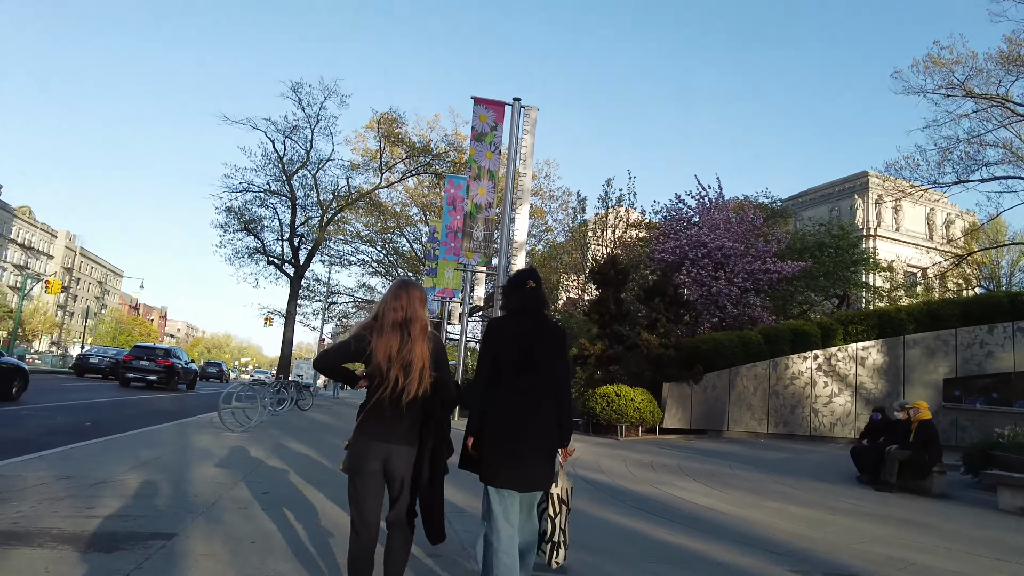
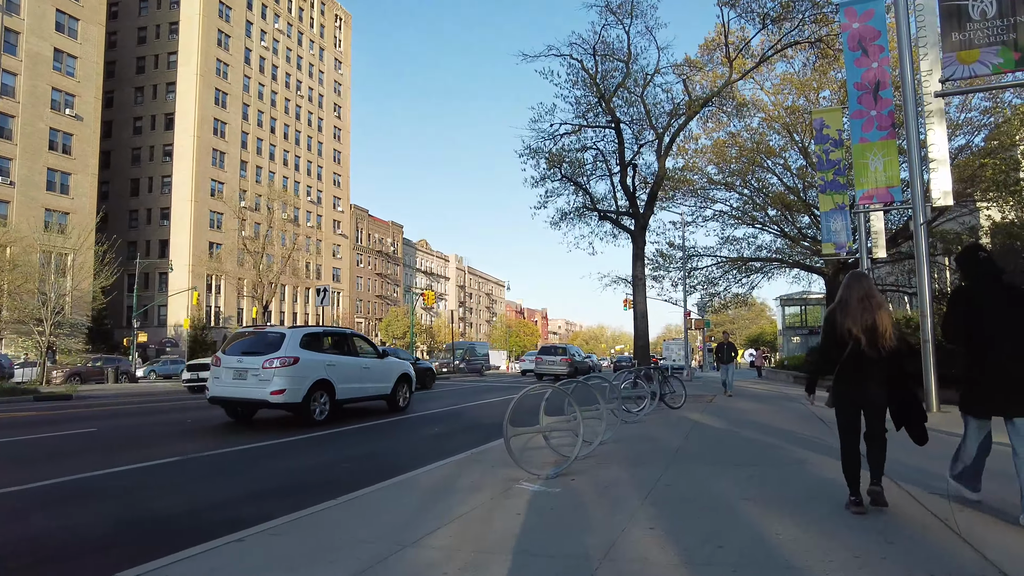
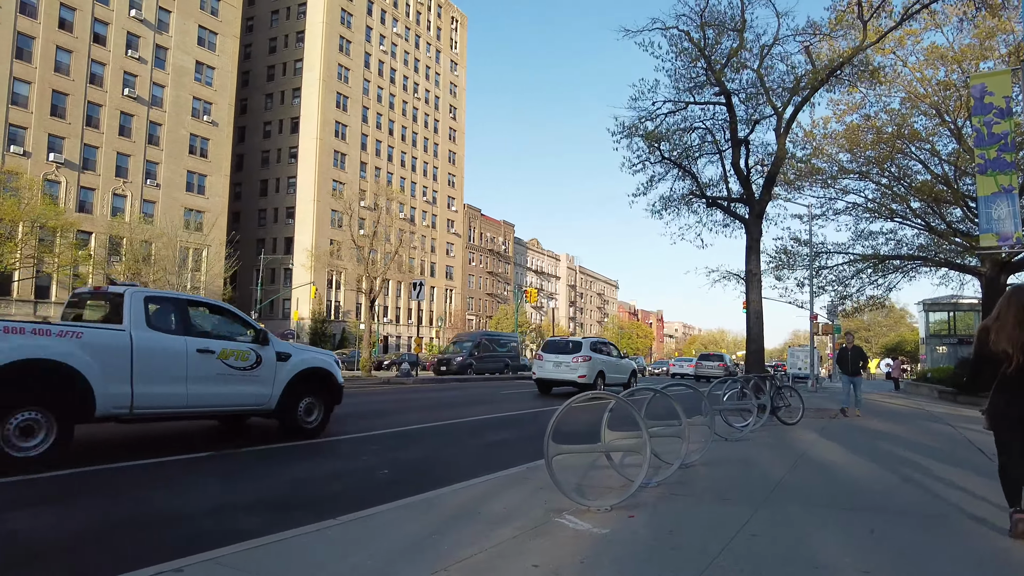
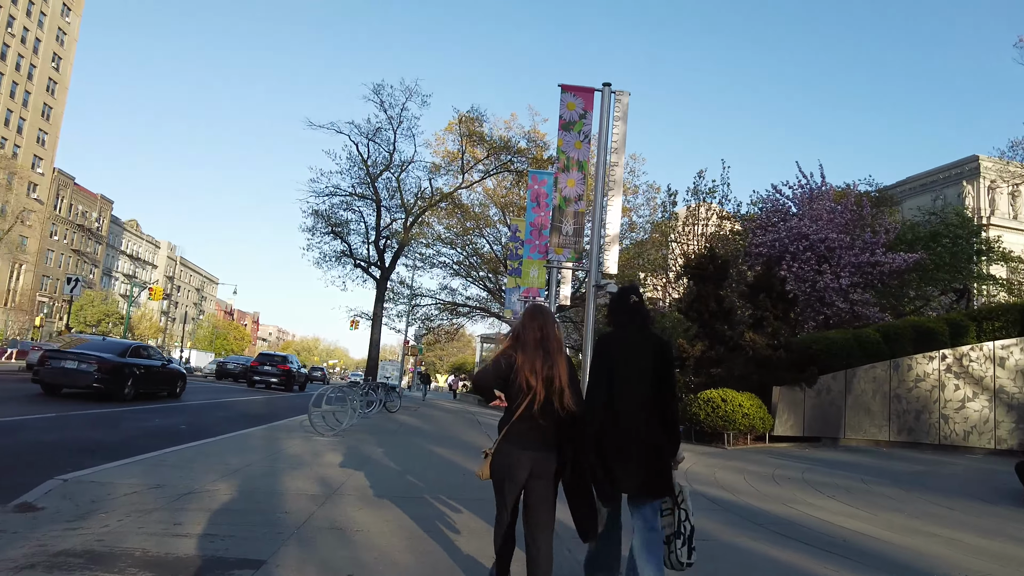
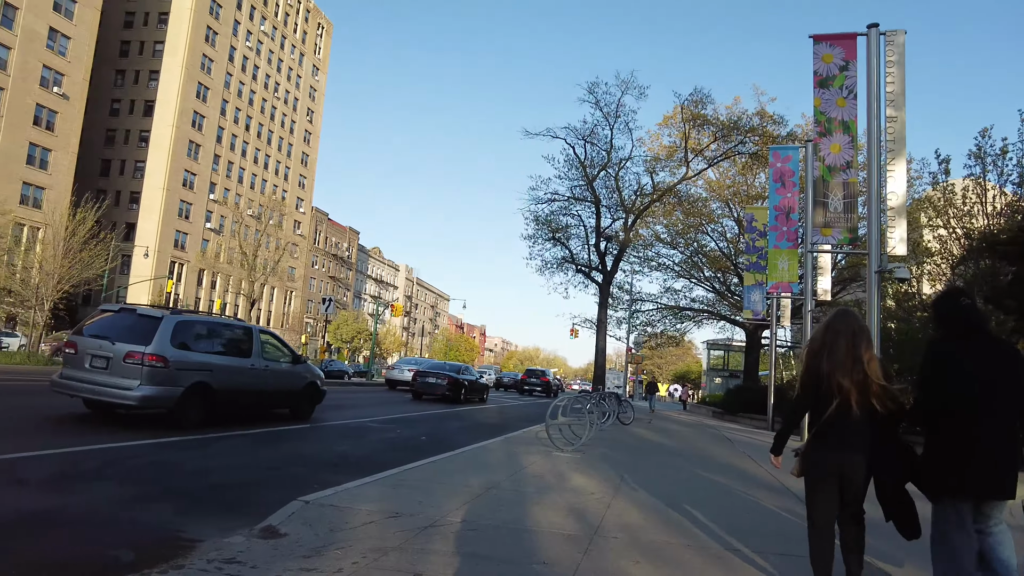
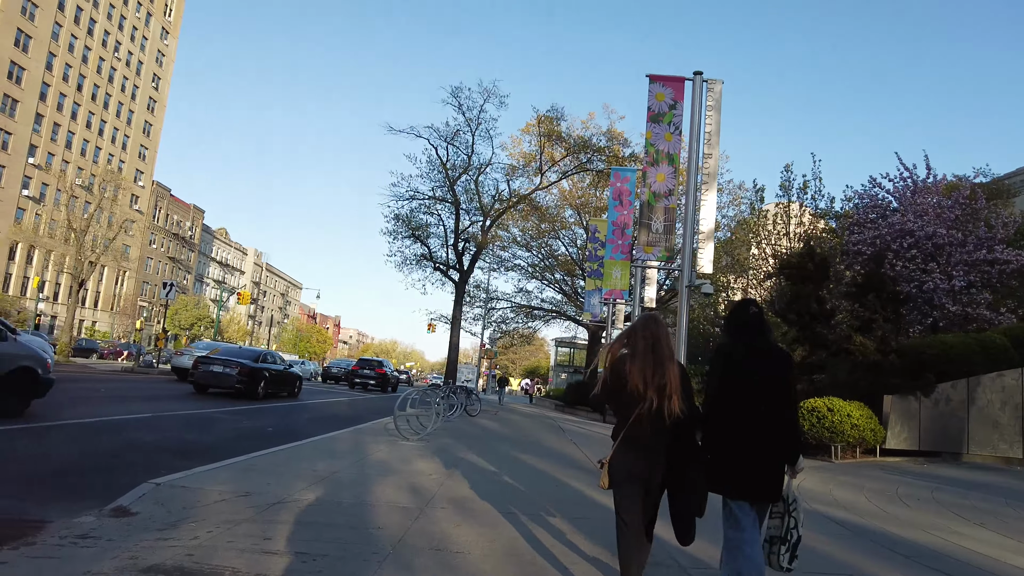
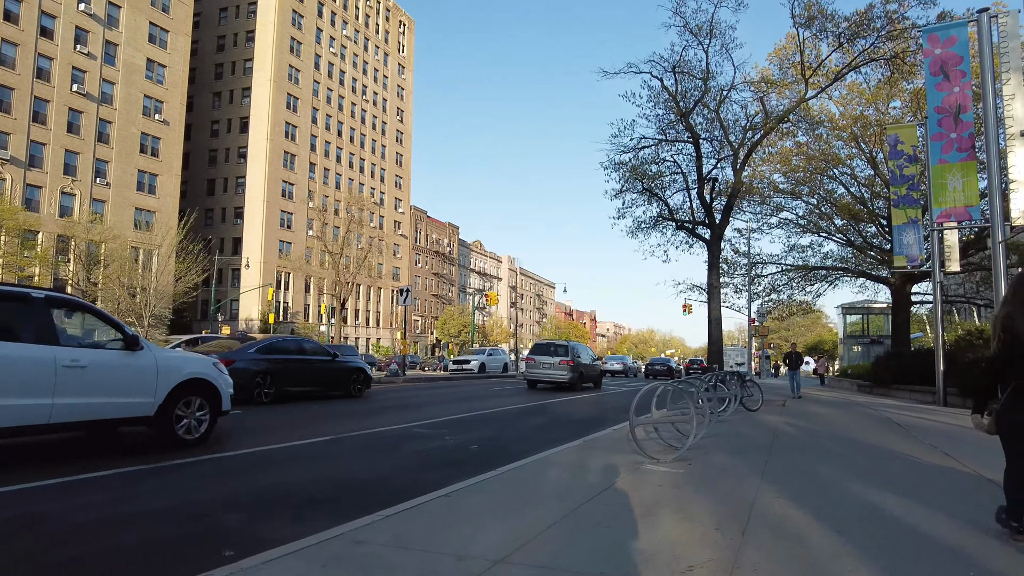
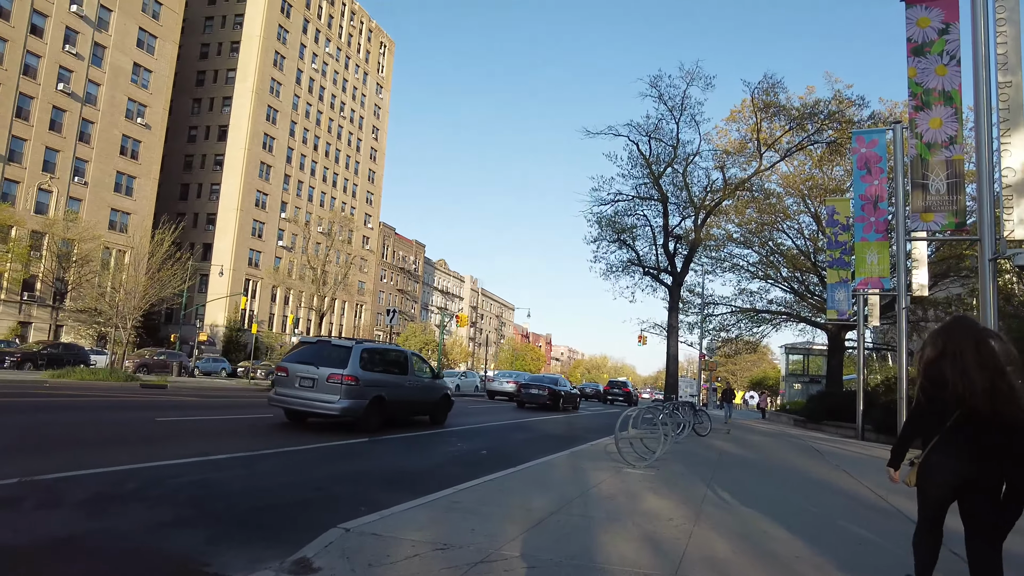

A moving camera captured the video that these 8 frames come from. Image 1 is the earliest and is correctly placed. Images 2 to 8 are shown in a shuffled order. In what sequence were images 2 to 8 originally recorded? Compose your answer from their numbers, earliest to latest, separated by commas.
4, 6, 5, 8, 7, 2, 3
